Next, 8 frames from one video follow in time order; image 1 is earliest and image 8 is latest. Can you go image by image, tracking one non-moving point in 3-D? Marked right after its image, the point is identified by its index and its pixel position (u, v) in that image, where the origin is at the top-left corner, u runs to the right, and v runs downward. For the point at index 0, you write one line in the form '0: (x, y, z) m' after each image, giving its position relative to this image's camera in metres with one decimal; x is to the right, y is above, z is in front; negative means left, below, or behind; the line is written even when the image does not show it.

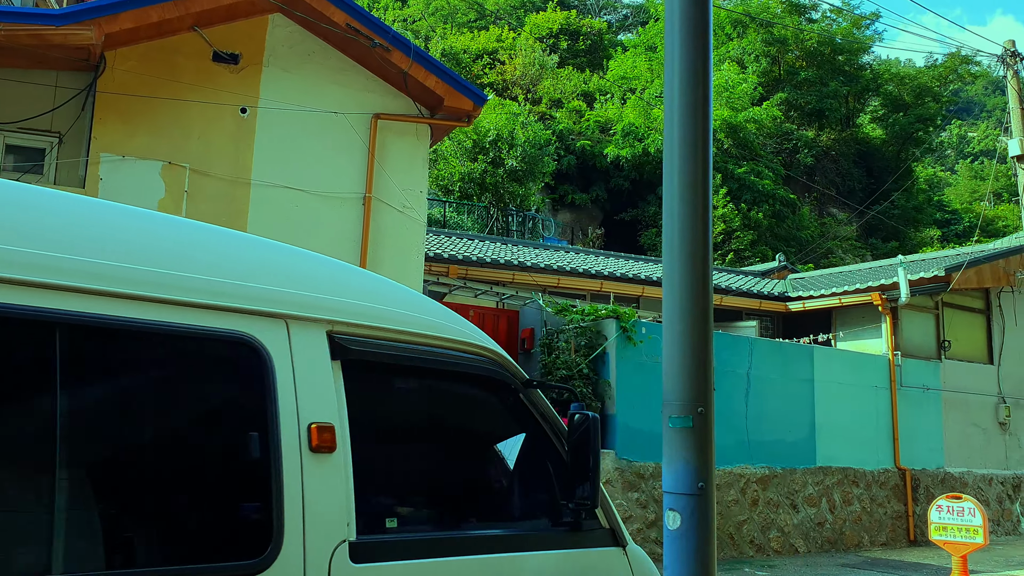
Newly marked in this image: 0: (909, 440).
0: (+5.8, -2.2, +13.3) m
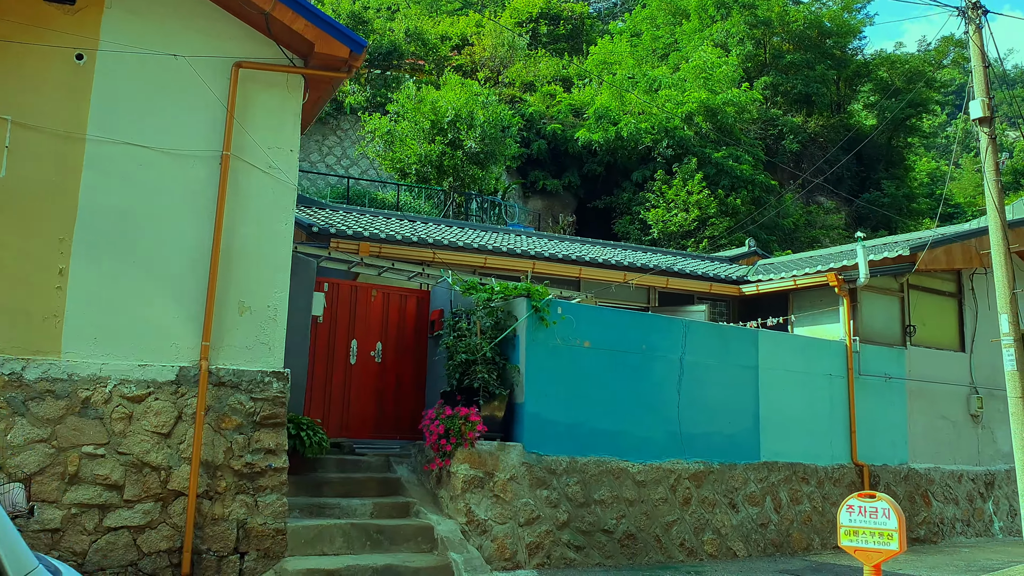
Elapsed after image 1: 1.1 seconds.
0: (+4.7, -1.9, +12.3) m
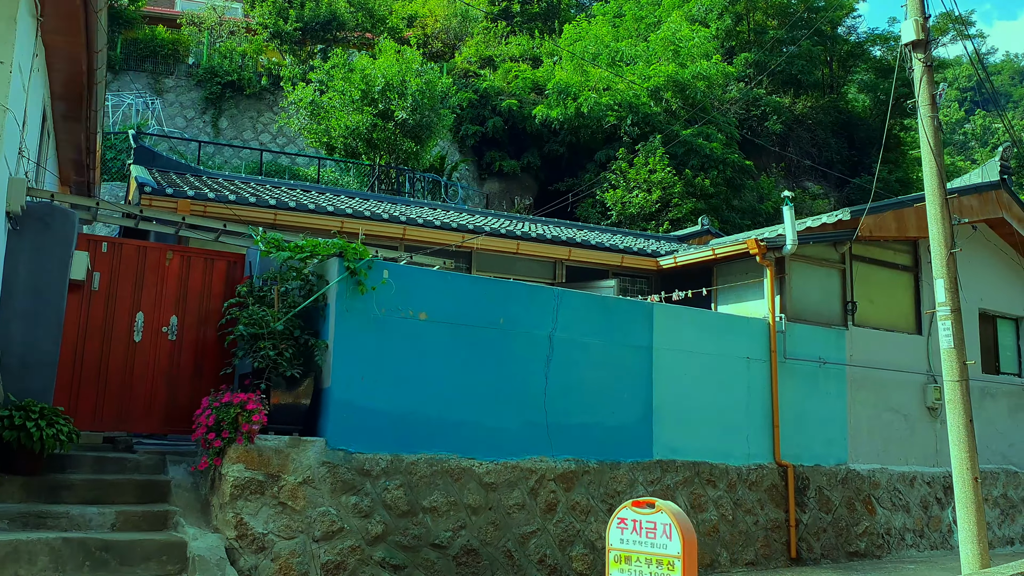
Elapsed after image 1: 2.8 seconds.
0: (+3.2, -1.6, +10.4) m
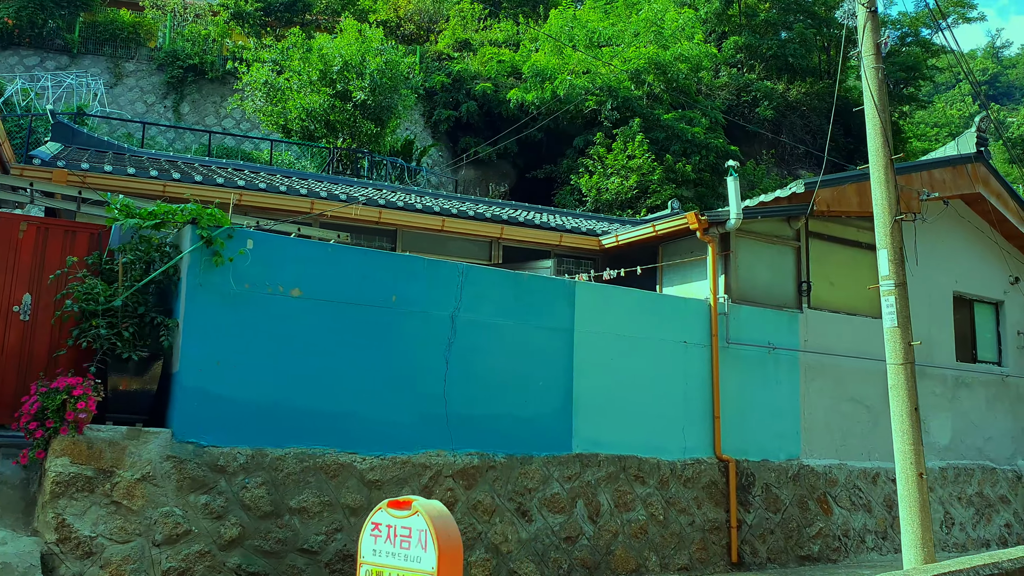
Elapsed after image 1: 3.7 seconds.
0: (+2.3, -1.3, +9.5) m
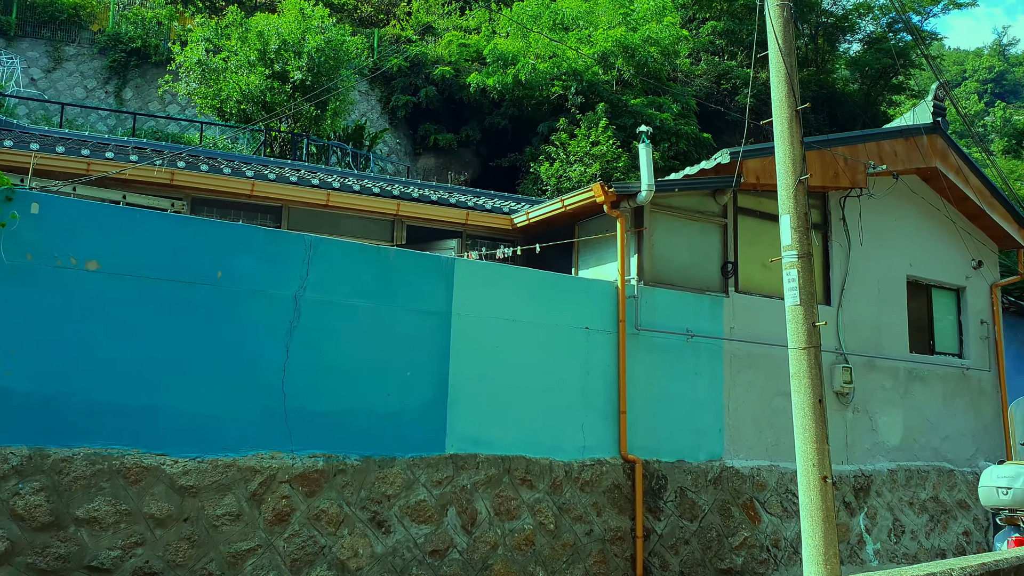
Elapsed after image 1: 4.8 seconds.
0: (+1.3, -1.2, +8.4) m
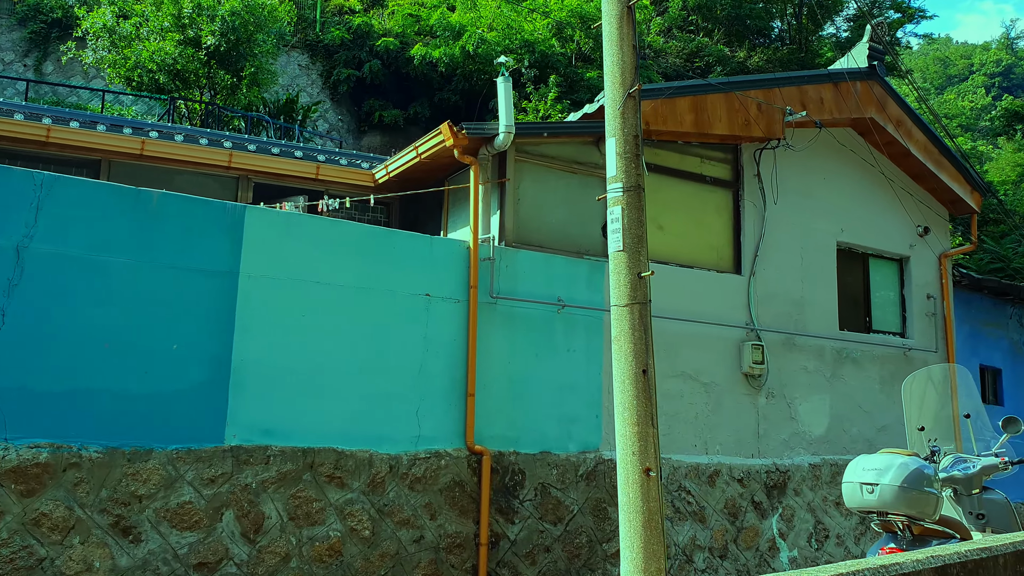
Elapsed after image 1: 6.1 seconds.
0: (0.0, -0.9, +7.1) m
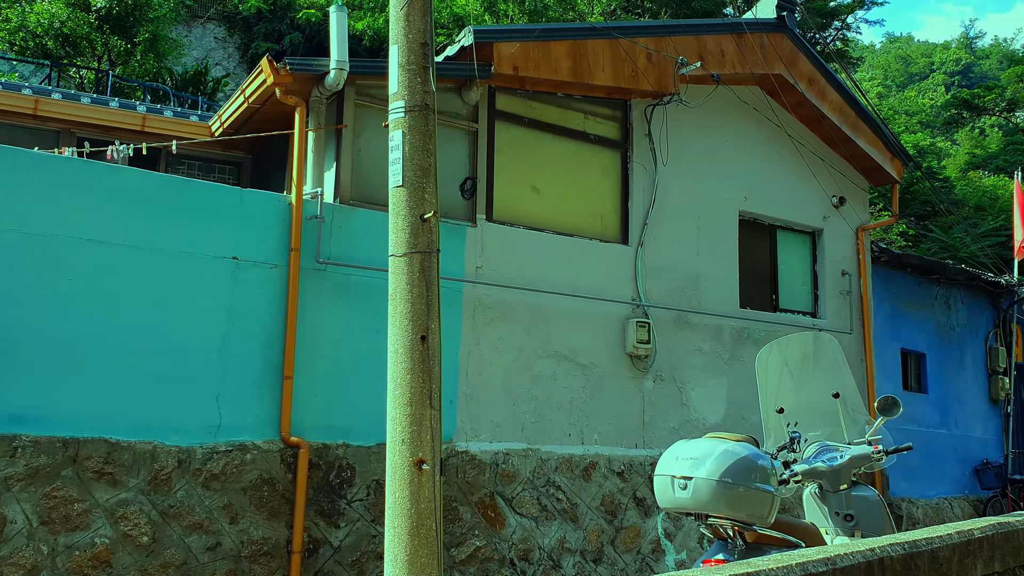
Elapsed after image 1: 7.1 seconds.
0: (-1.2, -0.6, +6.1) m
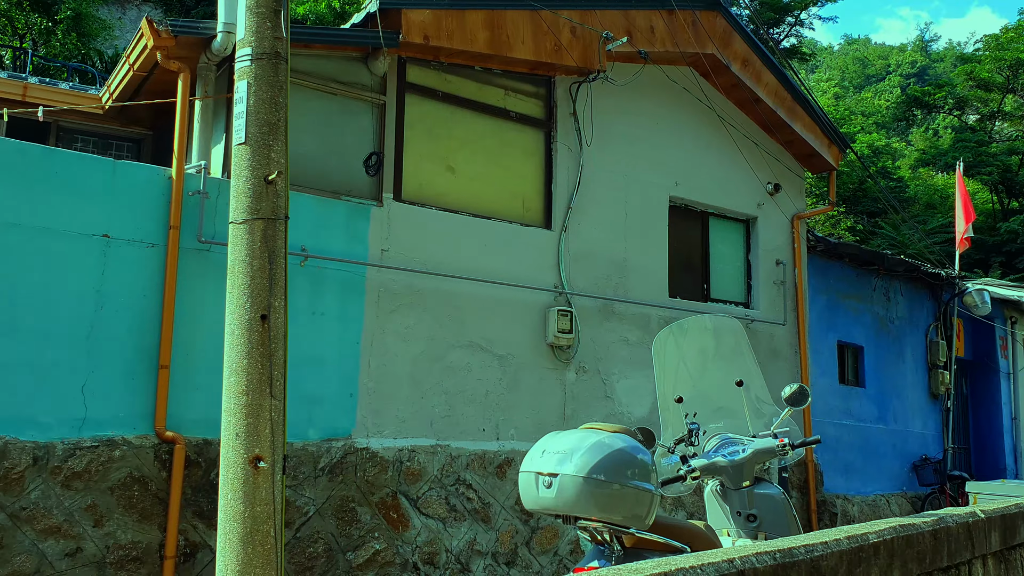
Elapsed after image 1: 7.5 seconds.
0: (-1.8, -0.5, +5.6) m
